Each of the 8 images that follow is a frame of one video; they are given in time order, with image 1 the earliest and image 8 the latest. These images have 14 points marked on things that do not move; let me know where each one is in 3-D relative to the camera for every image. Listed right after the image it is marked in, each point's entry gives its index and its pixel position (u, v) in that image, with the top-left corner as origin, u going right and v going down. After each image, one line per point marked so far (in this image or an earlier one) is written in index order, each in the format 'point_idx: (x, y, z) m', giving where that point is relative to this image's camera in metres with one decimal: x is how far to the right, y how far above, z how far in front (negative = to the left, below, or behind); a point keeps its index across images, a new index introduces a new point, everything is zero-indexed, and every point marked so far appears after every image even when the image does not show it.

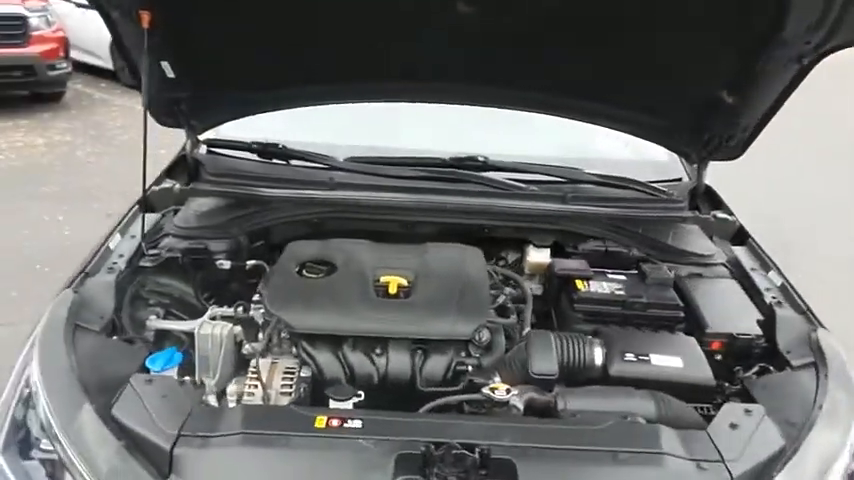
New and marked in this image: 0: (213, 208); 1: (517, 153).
0: (-0.9, +0.1, +2.5) m
1: (+0.4, +0.4, +2.8) m
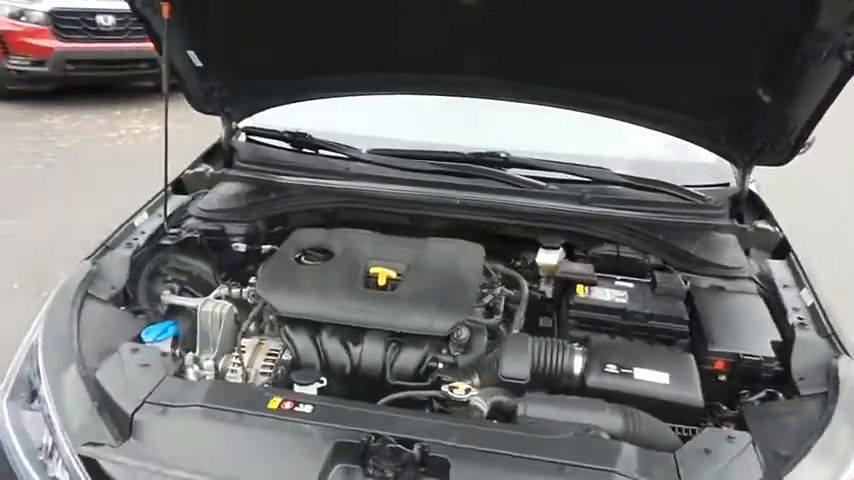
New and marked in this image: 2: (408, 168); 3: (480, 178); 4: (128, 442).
0: (-0.8, +0.2, +2.6) m
1: (+0.5, +0.4, +2.7) m
2: (-0.1, +0.3, +2.6) m
3: (+0.2, +0.3, +2.5) m
4: (-0.7, -0.5, +1.5) m
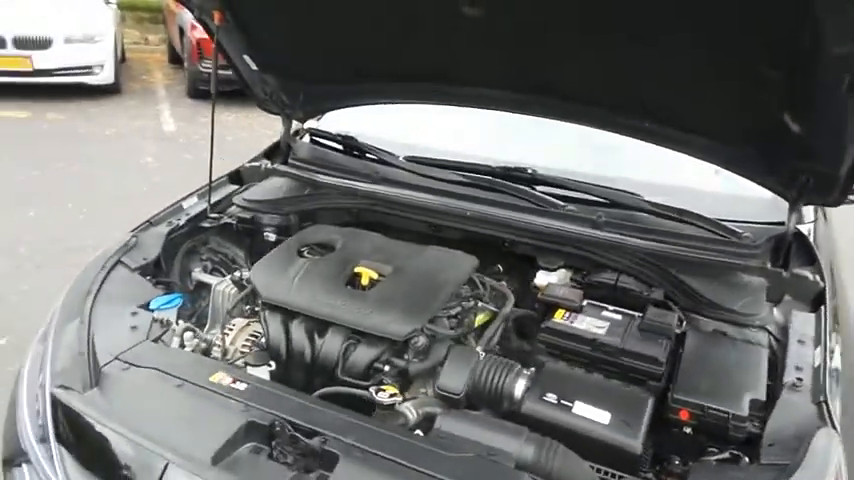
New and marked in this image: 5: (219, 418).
0: (-0.7, +0.2, +2.8) m
1: (+0.6, +0.3, +2.6) m
2: (0.0, +0.3, +2.6) m
3: (+0.3, +0.2, +2.5) m
4: (-0.9, -0.4, +1.8) m
5: (-0.6, -0.5, +1.6) m
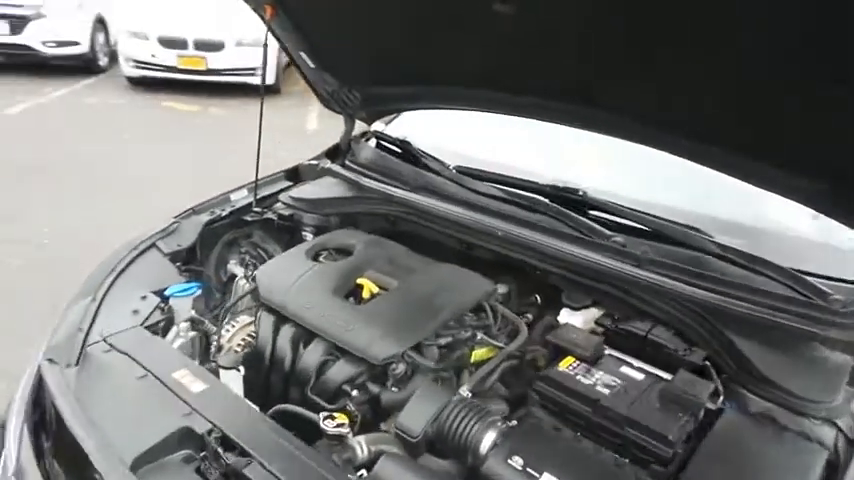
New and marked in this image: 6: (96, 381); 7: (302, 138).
0: (-0.4, +0.2, +2.8) m
1: (+0.8, +0.1, +2.2) m
2: (+0.2, +0.2, +2.4) m
3: (+0.4, +0.1, +2.2) m
4: (-1.0, -0.4, +1.8) m
5: (-0.7, -0.4, +1.6) m
6: (-0.9, -0.4, +1.7) m
7: (-1.5, +1.3, +7.6) m
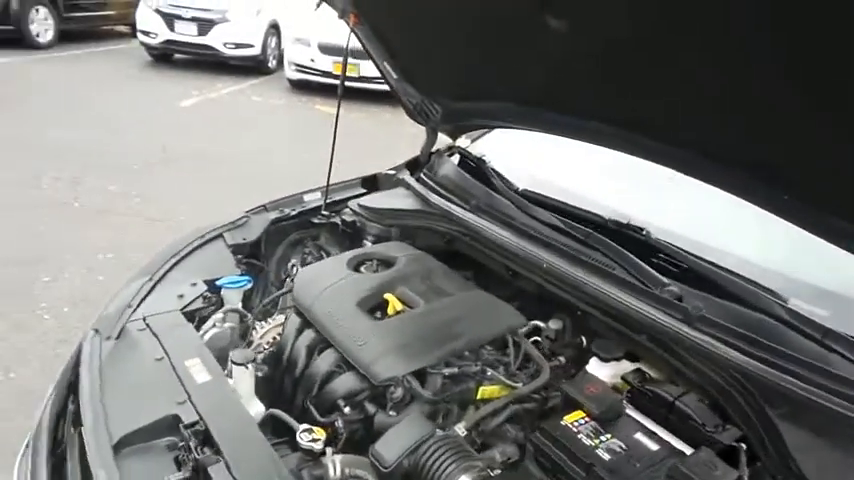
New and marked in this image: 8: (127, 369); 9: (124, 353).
0: (-0.1, +0.2, +2.8) m
1: (+0.9, 0.0, +2.0) m
2: (+0.4, +0.1, +2.3) m
3: (+0.5, 0.0, +2.0) m
4: (-1.0, -0.3, +1.9) m
5: (-0.7, -0.4, +1.6) m
6: (-0.9, -0.3, +1.8) m
7: (0.0, +1.1, +7.7) m
8: (-0.9, -0.4, +1.7) m
9: (-0.9, -0.3, +1.8) m
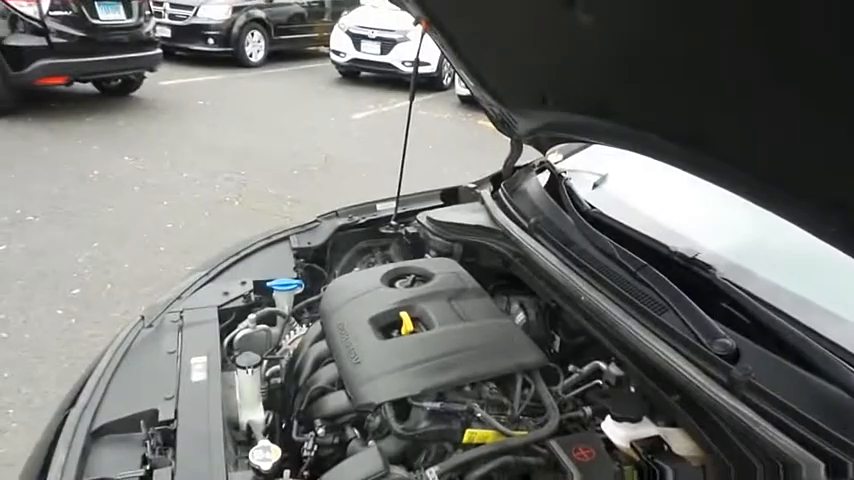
0: (+0.2, +0.1, +2.6) m
1: (+1.0, -0.1, +1.5) m
2: (+0.5, 0.0, +2.0) m
3: (+0.6, -0.1, +1.7) m
4: (-0.9, -0.3, +2.0) m
5: (-0.7, -0.4, +1.6) m
6: (-0.9, -0.3, +1.9) m
7: (+1.7, +0.9, +7.4) m
8: (-0.8, -0.3, +1.8) m
9: (-0.9, -0.3, +1.9) m
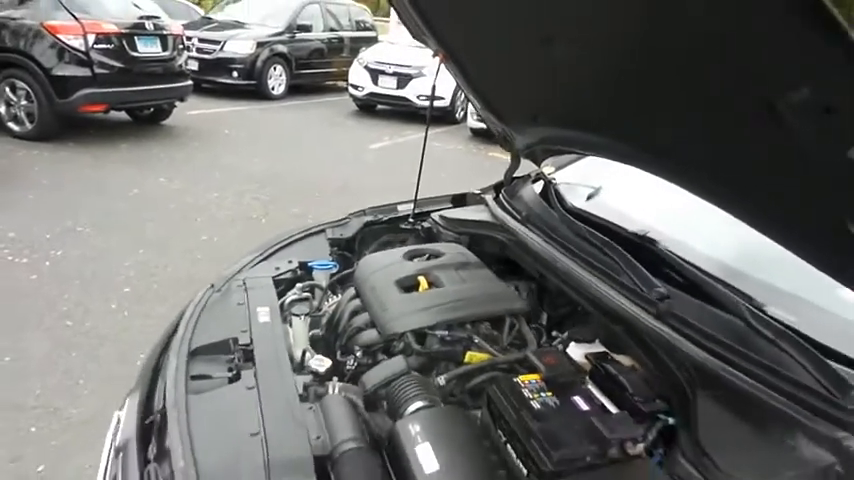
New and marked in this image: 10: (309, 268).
0: (+0.3, +0.1, +3.1) m
1: (+1.0, -0.1, +2.1) m
2: (+0.6, +0.1, +2.5) m
3: (+0.6, 0.0, +2.2) m
4: (-0.9, -0.2, +2.5) m
5: (-0.7, -0.3, +2.2) m
6: (-0.8, -0.2, +2.4) m
7: (+1.8, +0.6, +7.9) m
8: (-0.8, -0.3, +2.3) m
9: (-0.8, -0.2, +2.4) m
10: (-0.5, -0.1, +2.8) m
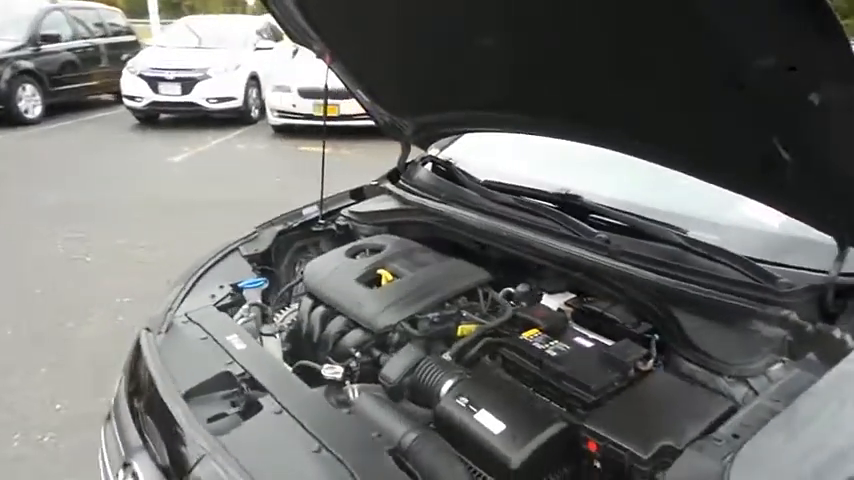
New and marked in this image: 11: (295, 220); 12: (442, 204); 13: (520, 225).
0: (-0.2, +0.2, +3.3) m
1: (+0.8, +0.1, +2.5) m
2: (+0.3, +0.2, +2.7) m
3: (+0.5, +0.1, +2.5) m
4: (-1.0, -0.3, +2.4) m
5: (-0.7, -0.4, +2.1) m
6: (-0.9, -0.4, +2.3) m
7: (-0.3, +0.9, +8.3) m
8: (-0.9, -0.4, +2.2) m
9: (-0.9, -0.4, +2.3) m
10: (-0.8, -0.2, +2.7) m
11: (-0.7, +0.1, +3.3) m
12: (+0.1, +0.2, +2.9) m
13: (+0.4, +0.1, +2.5) m
